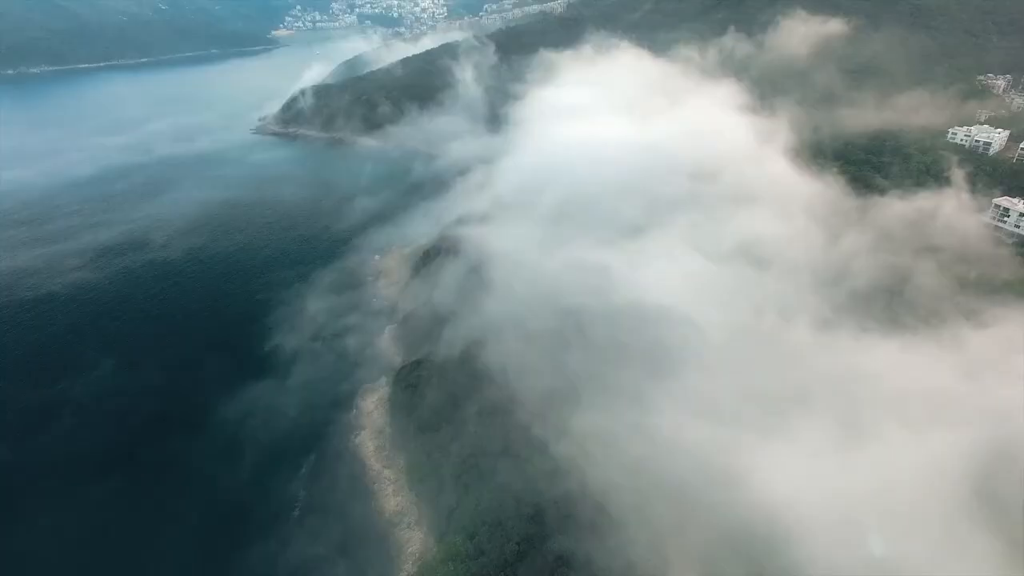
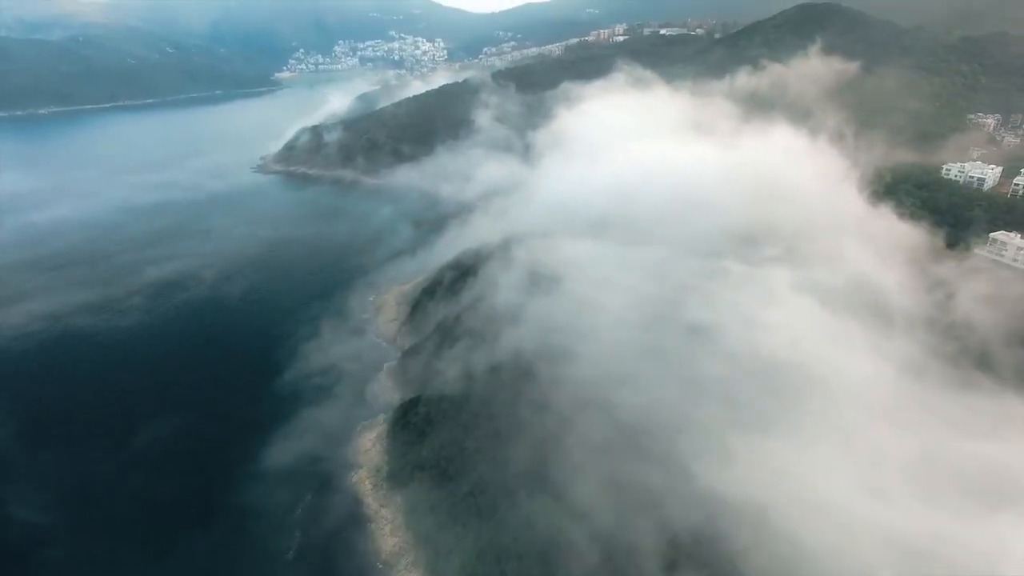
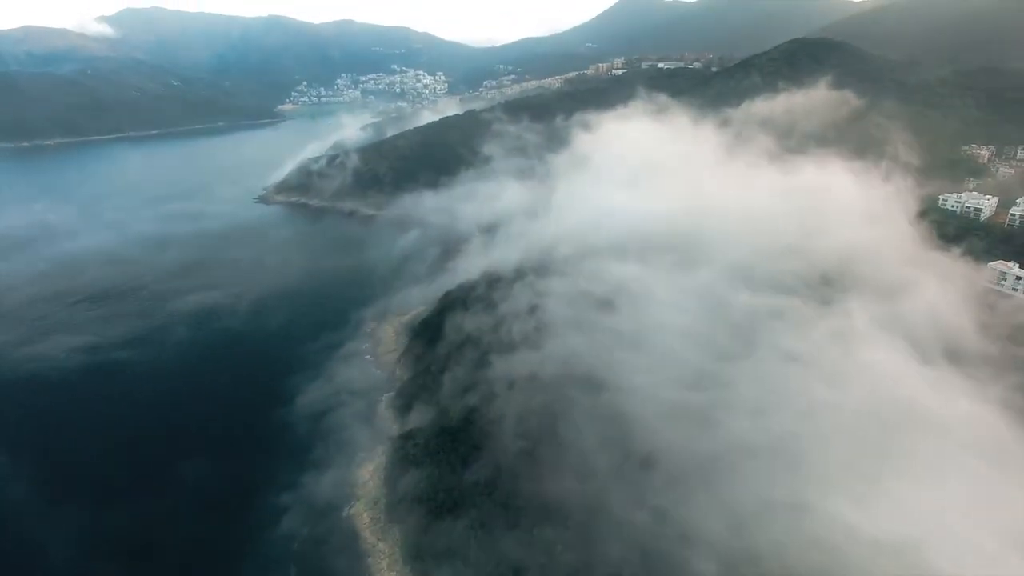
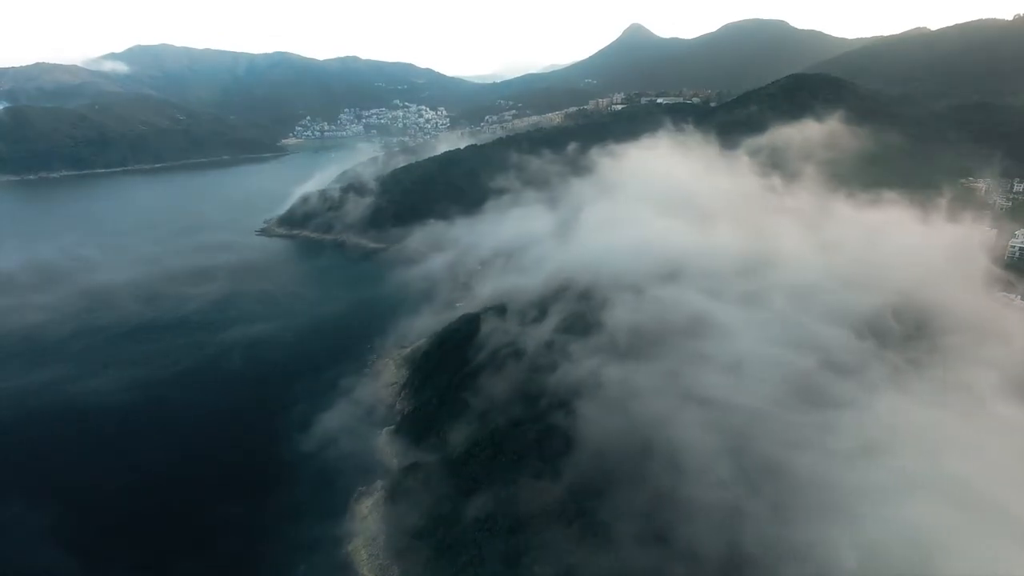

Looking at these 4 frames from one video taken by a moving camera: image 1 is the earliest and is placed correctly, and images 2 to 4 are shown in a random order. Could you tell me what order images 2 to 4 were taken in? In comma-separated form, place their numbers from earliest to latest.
2, 3, 4
